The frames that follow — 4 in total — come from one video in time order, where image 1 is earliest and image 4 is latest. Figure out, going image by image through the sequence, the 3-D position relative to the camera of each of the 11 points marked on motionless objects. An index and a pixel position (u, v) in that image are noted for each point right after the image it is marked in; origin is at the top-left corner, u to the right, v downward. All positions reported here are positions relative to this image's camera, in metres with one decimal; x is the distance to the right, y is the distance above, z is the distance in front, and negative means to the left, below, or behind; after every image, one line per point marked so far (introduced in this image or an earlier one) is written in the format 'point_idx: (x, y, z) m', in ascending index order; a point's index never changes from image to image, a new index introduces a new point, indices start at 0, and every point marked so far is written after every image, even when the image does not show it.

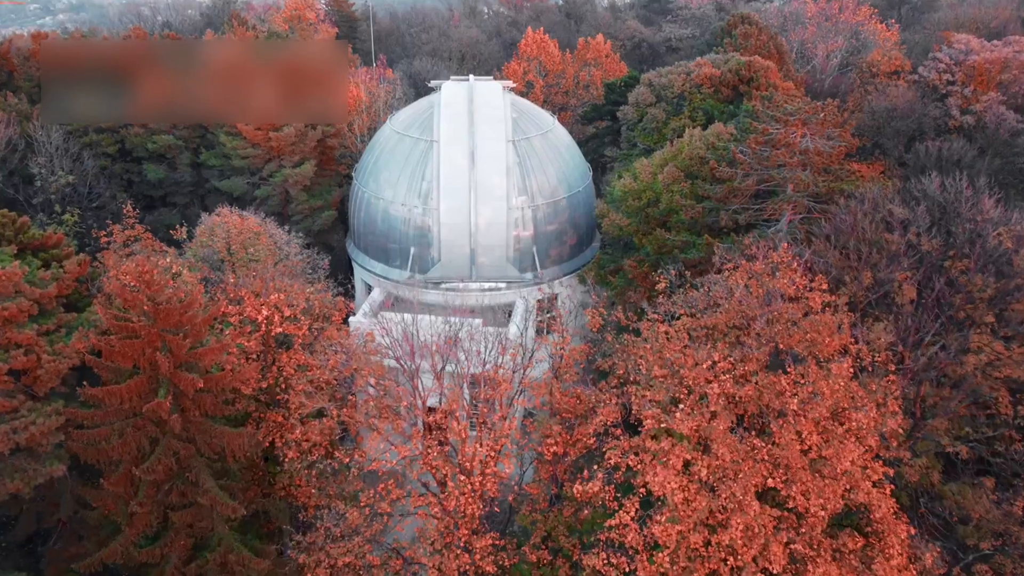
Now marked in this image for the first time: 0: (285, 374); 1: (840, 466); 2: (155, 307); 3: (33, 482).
0: (-5.4, -2.0, +18.9) m
1: (+5.6, -3.0, +13.6) m
2: (-7.4, -0.4, +16.5) m
3: (-9.8, -4.0, +16.3) m
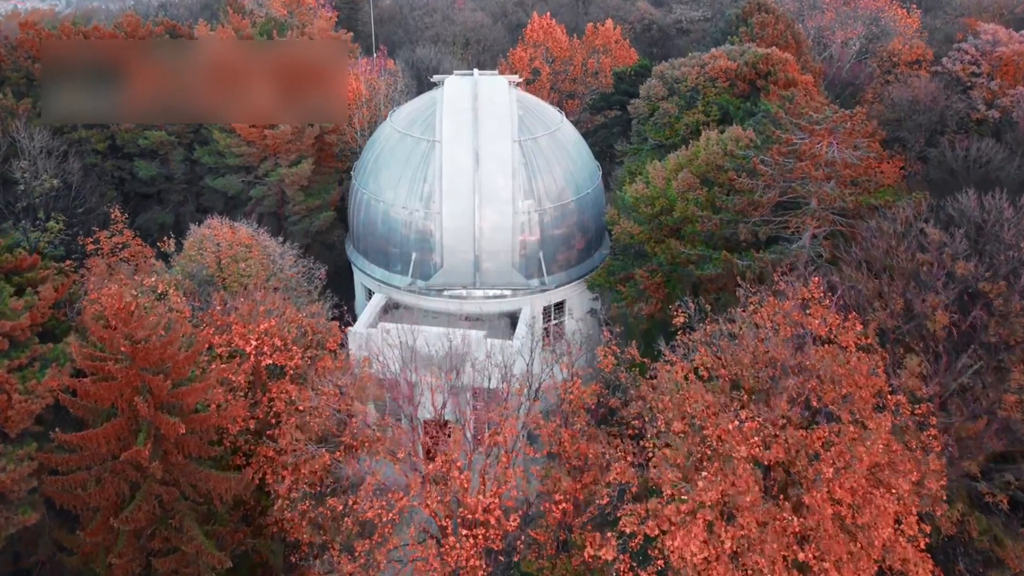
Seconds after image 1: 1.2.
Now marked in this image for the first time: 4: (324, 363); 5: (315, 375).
0: (-5.2, -2.6, +17.7) m
1: (+5.7, -3.9, +12.4) m
2: (-7.3, -1.1, +15.3) m
3: (-9.7, -4.6, +15.2) m
4: (-4.4, -1.7, +18.9) m
5: (-4.6, -2.0, +18.8) m
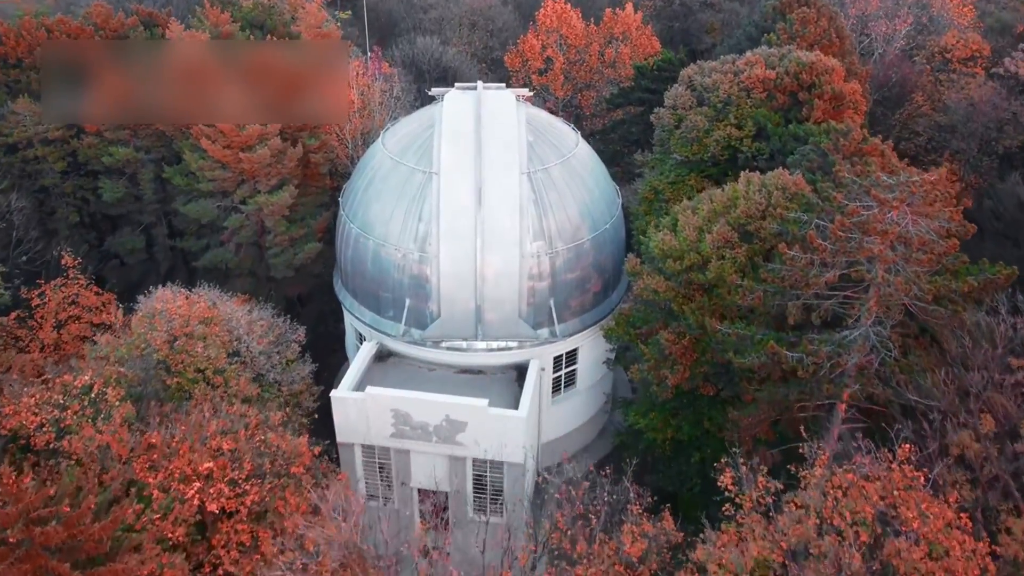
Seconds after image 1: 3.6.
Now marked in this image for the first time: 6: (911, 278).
0: (-5.2, -5.0, +14.4) m
1: (+5.6, -6.6, +9.1) m
2: (-7.3, -3.6, +12.0) m
3: (-9.7, -7.1, +12.1) m
4: (-4.4, -4.0, +15.6) m
5: (-4.6, -4.3, +15.5) m
6: (+8.7, +0.2, +17.4) m
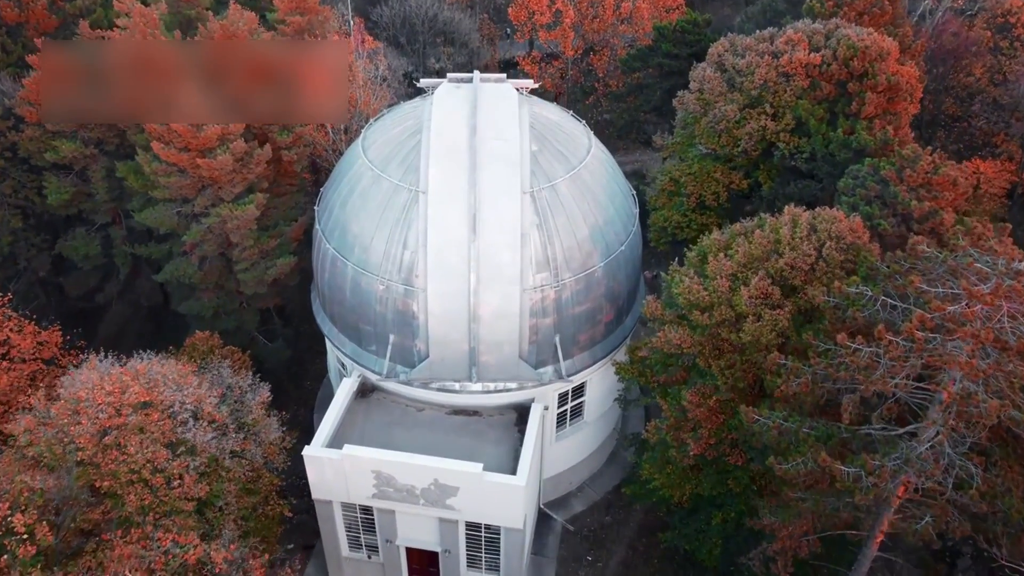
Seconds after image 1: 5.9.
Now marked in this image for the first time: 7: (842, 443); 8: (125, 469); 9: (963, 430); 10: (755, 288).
0: (-5.3, -7.2, +11.6) m
1: (+5.4, -9.5, +6.4) m
2: (-7.4, -6.0, +9.1) m
3: (-9.9, -9.5, +9.6) m
4: (-4.5, -6.2, +12.7) m
5: (-4.7, -6.5, +12.6) m
6: (+8.6, -1.8, +14.0) m
7: (+6.6, -3.1, +16.0) m
8: (-7.6, -3.6, +15.9) m
9: (+8.3, -2.7, +14.6) m
10: (+5.5, -0.2, +17.9) m
